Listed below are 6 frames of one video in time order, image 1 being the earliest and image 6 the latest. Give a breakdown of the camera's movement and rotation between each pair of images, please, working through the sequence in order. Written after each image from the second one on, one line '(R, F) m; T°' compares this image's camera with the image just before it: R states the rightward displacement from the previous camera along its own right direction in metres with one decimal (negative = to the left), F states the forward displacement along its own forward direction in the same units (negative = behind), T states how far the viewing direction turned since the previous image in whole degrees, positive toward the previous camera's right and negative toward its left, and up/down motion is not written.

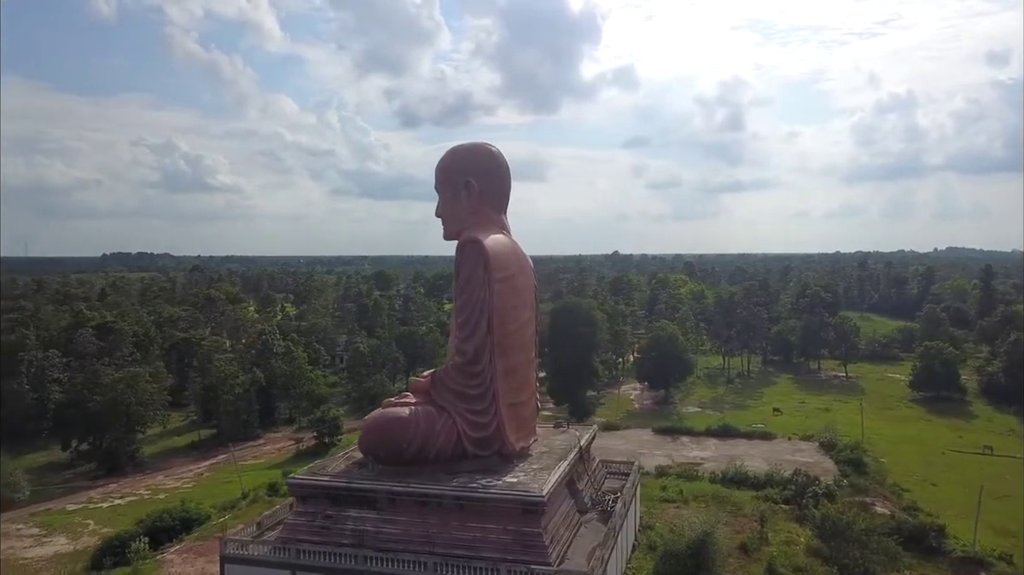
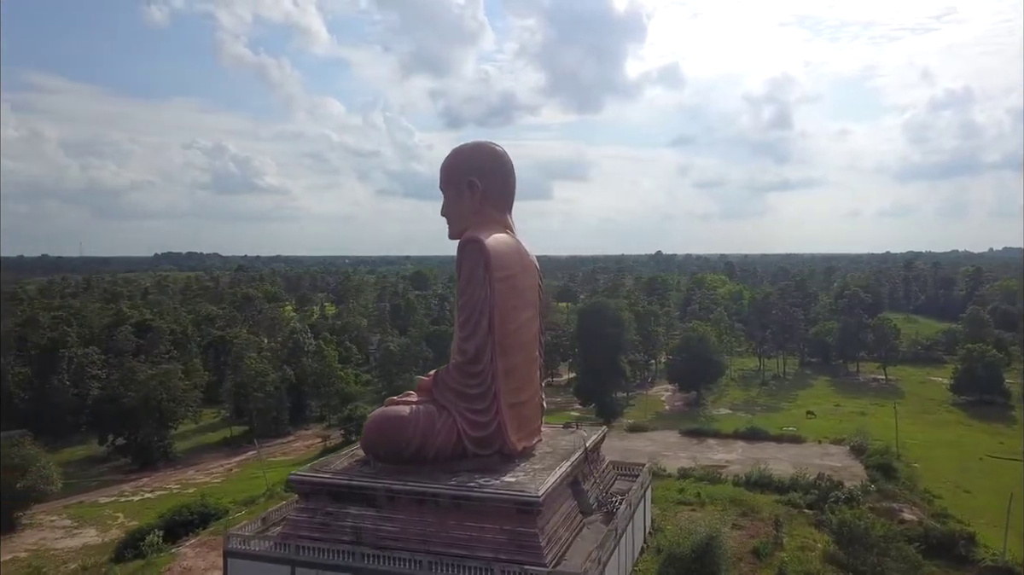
(+0.5, +0.1) m; -3°
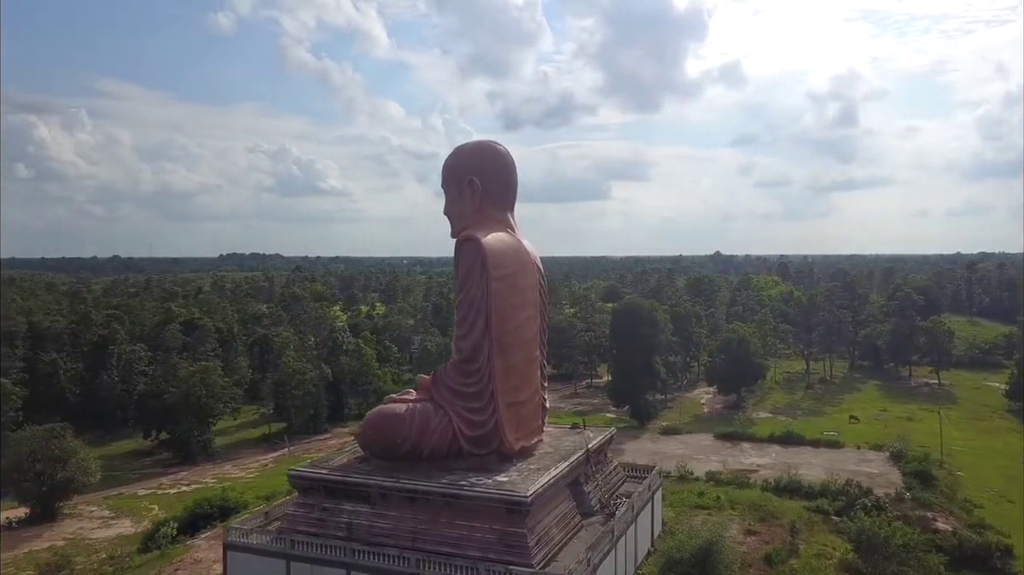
(+0.7, +0.1) m; -4°
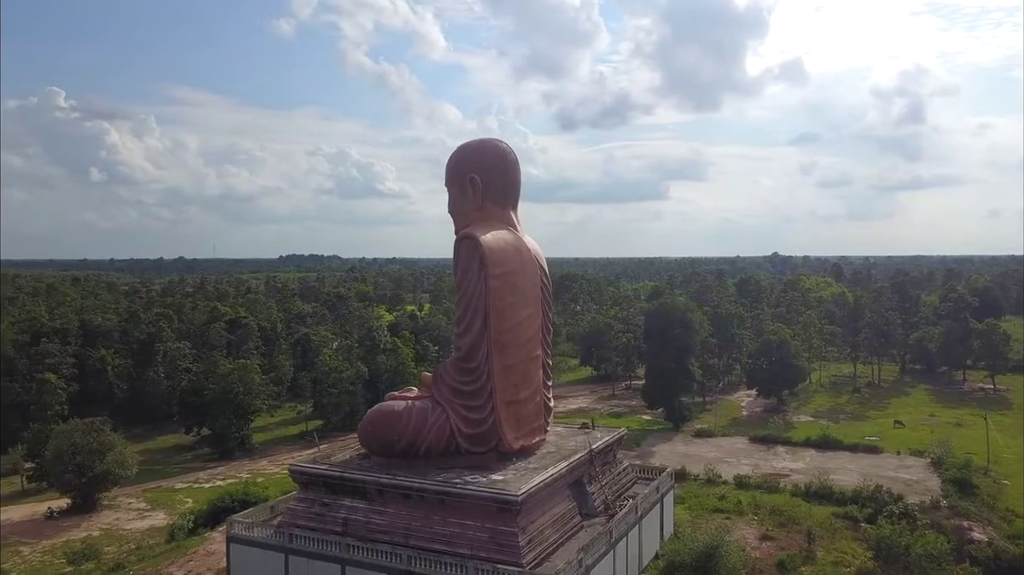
(+0.7, +0.1) m; -4°
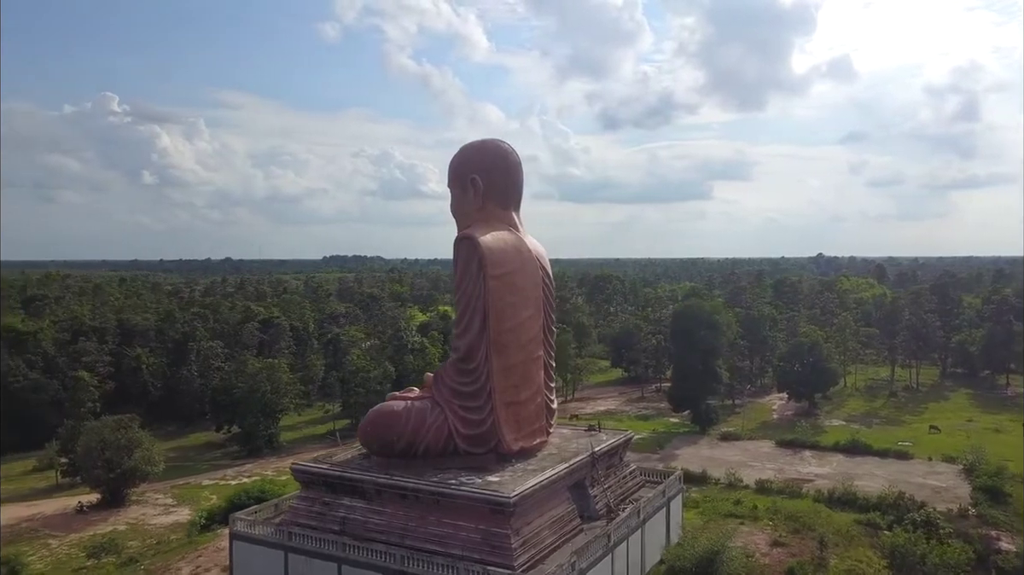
(+0.5, 0.0) m; -3°
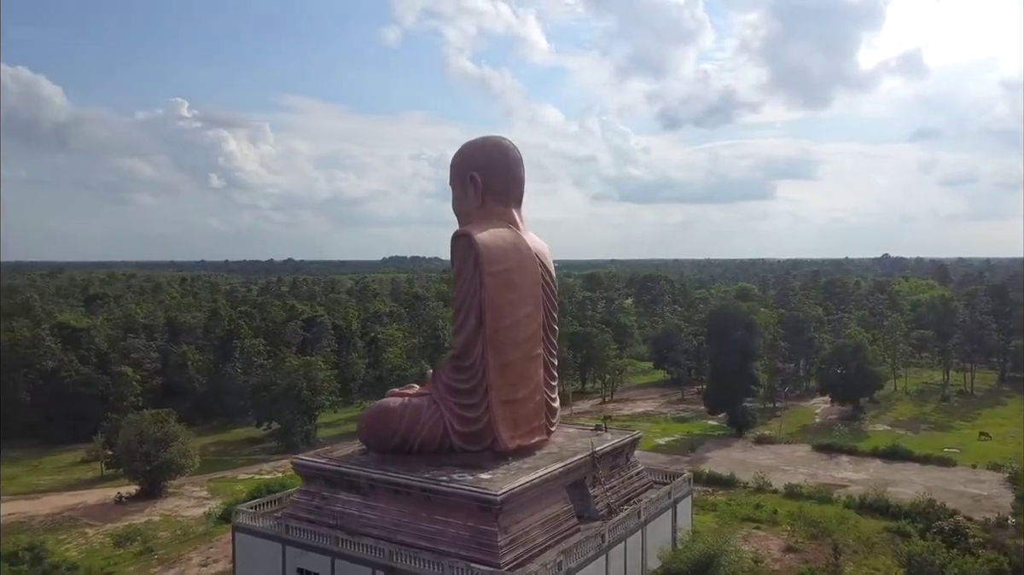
(+0.7, +0.1) m; -4°
